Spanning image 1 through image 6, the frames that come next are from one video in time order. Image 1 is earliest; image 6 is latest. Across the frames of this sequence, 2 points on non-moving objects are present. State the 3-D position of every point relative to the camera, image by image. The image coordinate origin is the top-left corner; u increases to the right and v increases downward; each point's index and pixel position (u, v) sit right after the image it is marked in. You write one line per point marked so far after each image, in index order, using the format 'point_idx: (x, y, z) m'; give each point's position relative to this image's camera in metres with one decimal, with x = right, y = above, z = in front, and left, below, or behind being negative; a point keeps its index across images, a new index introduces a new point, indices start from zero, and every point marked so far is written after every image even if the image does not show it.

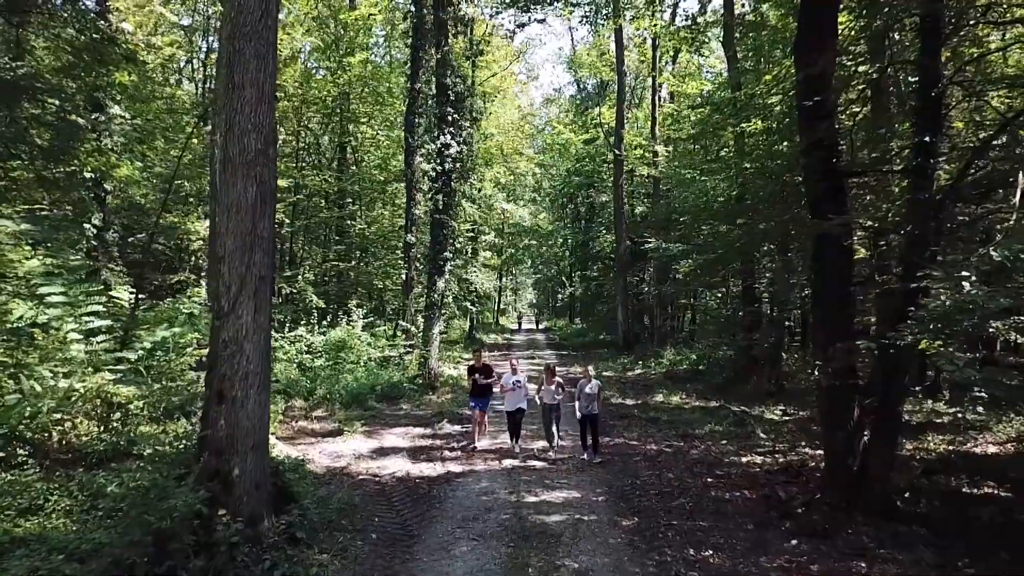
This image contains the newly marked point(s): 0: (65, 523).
0: (-3.6, -1.9, +6.2) m
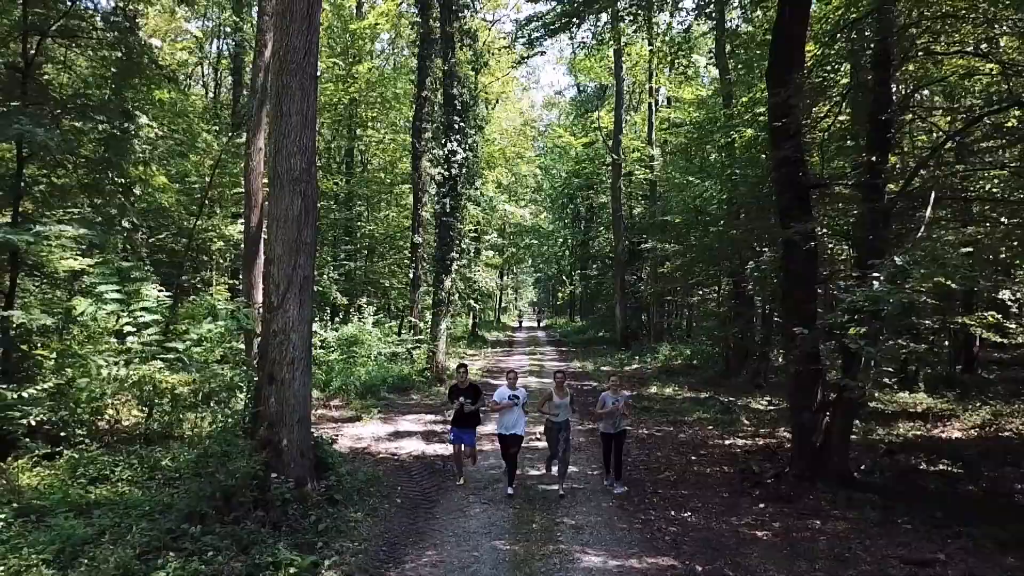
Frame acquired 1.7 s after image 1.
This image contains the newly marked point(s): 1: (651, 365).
0: (-3.5, -1.9, +7.1) m
1: (+3.6, -2.0, +19.9) m
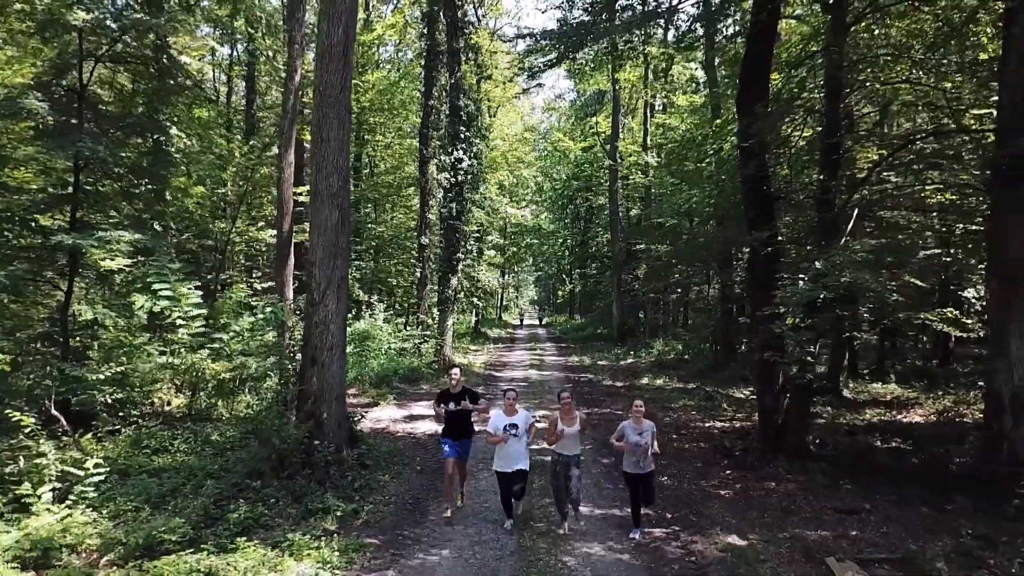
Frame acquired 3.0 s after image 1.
0: (-3.5, -1.8, +8.4) m
1: (+3.7, -2.0, +21.1) m
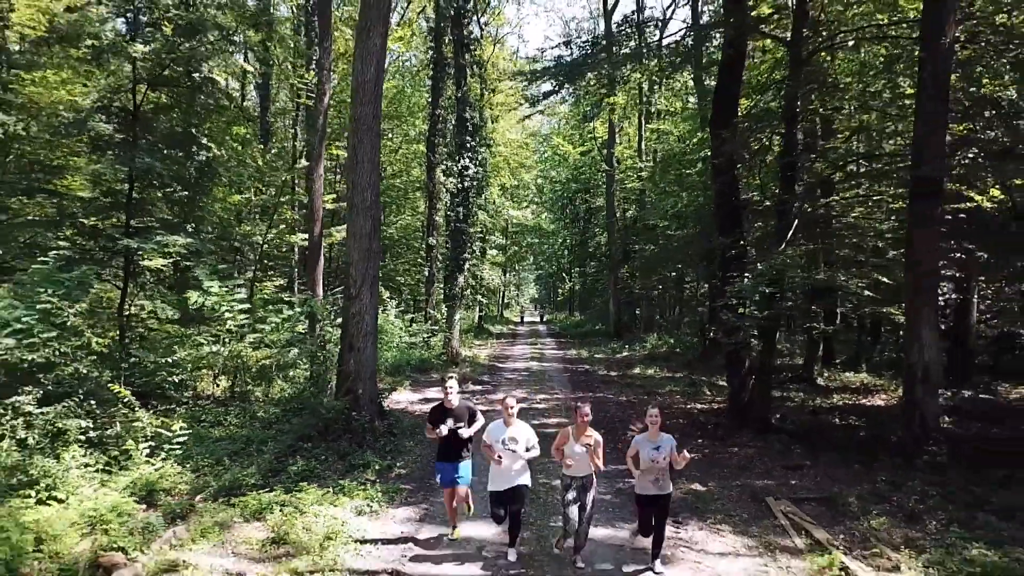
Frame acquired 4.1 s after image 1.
0: (-3.4, -1.8, +9.8) m
1: (+3.7, -1.9, +22.6) m
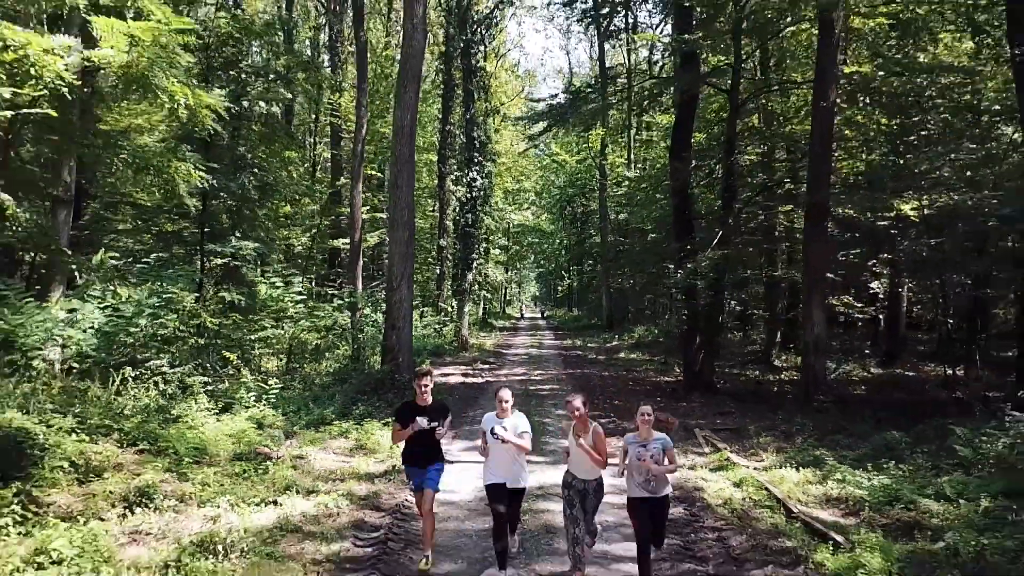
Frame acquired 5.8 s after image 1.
0: (-3.4, -1.7, +12.8) m
1: (+3.8, -1.8, +25.5) m
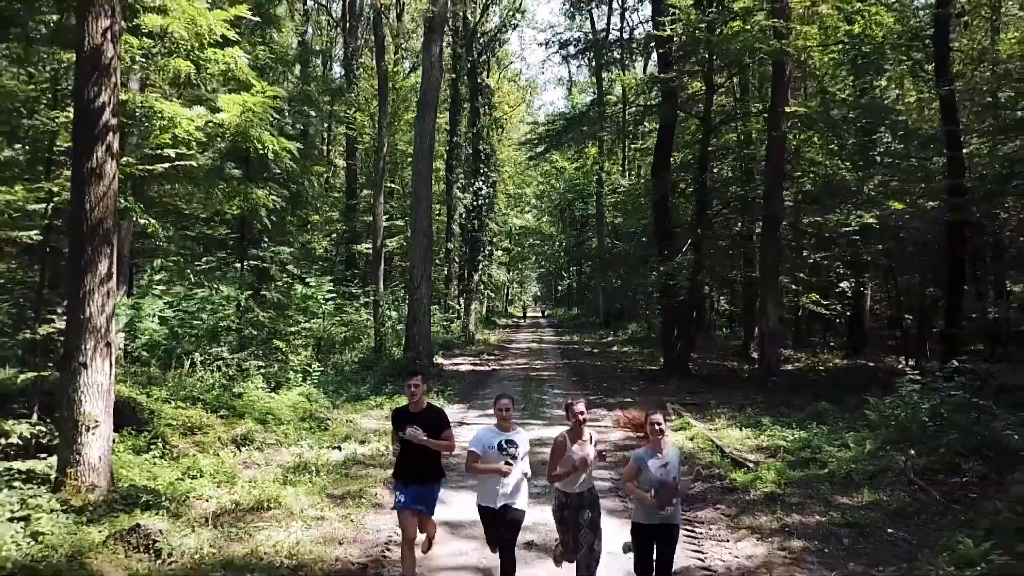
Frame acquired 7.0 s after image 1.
0: (-3.3, -1.7, +14.9) m
1: (+3.9, -1.8, +27.6) m
